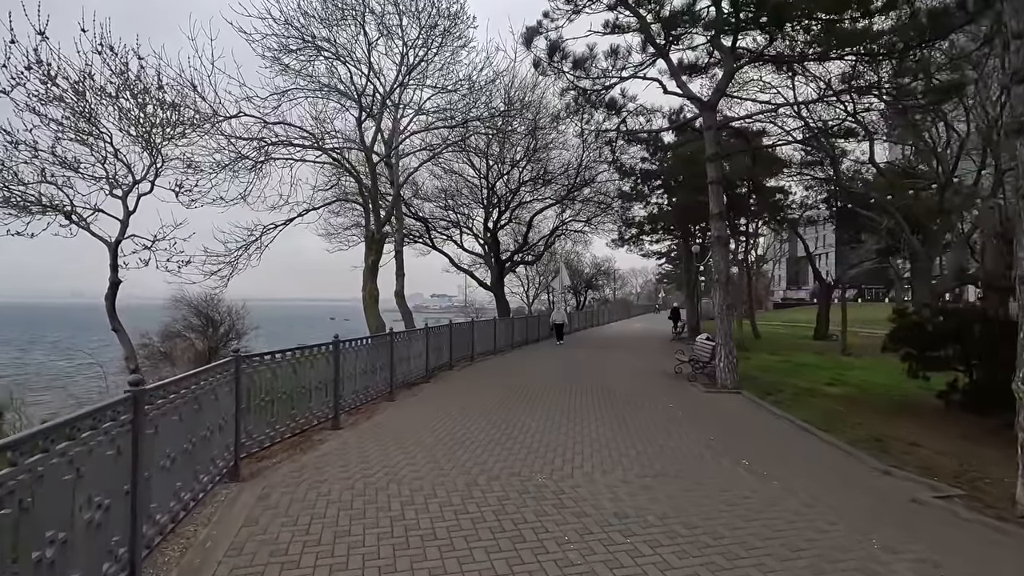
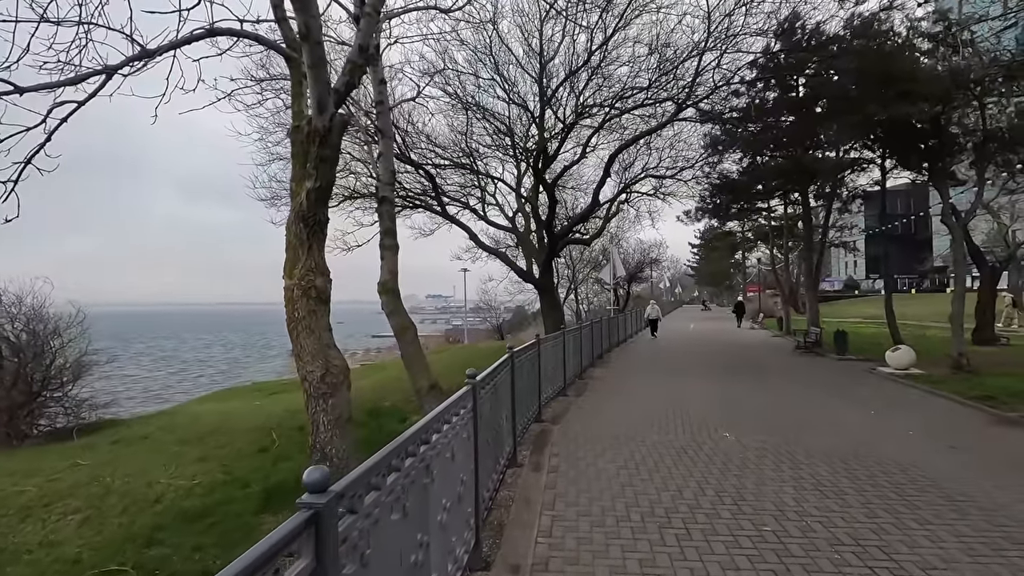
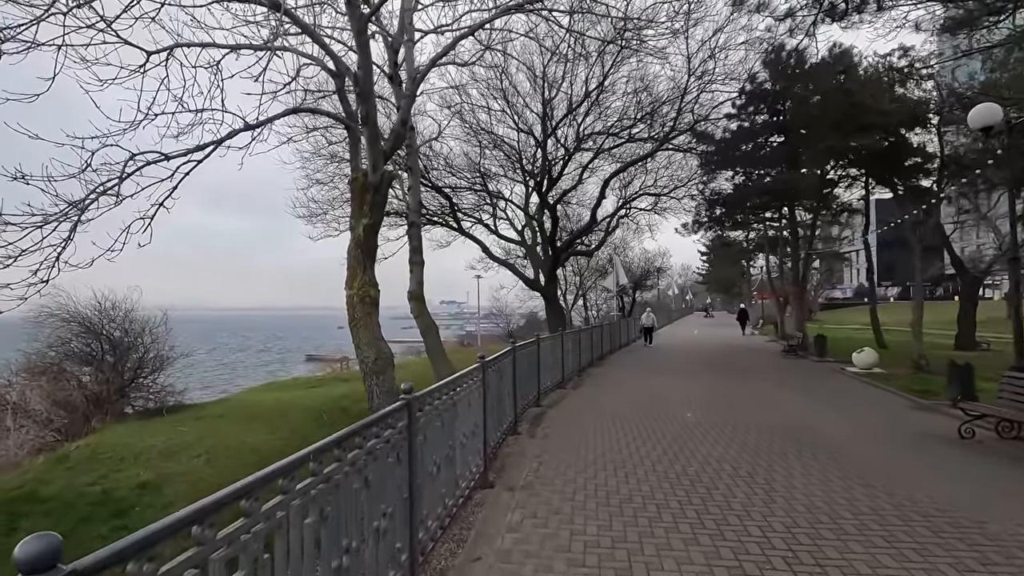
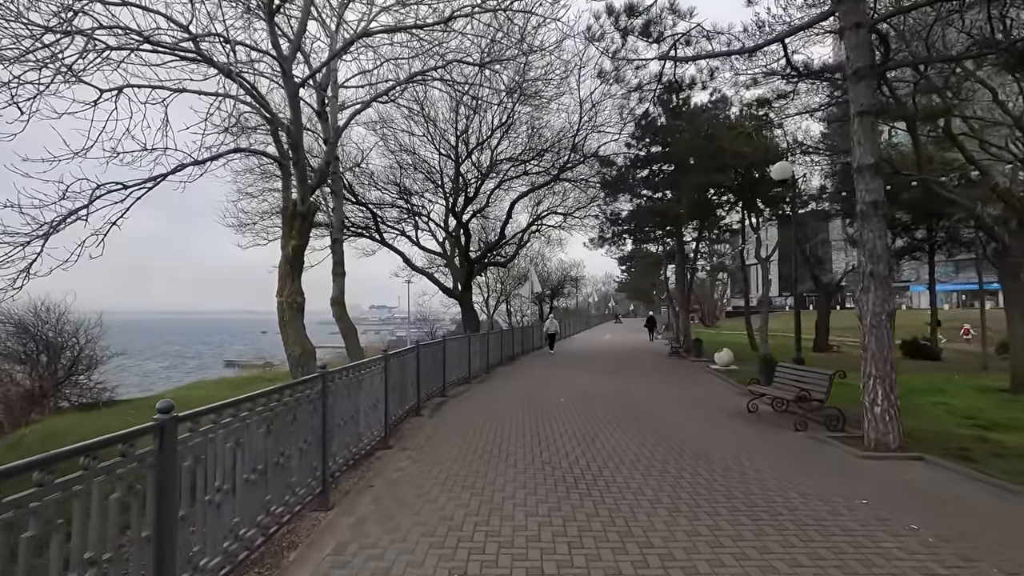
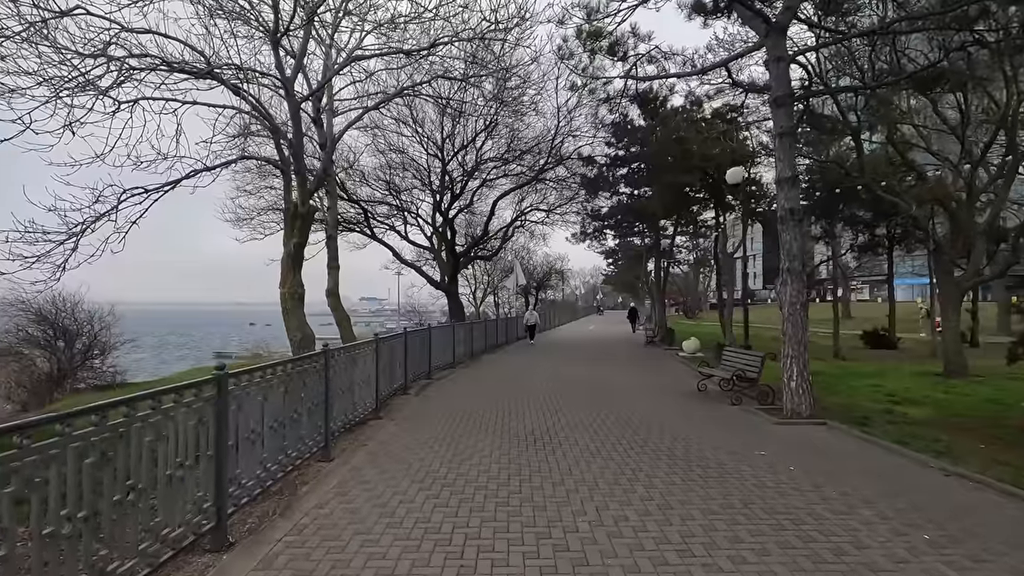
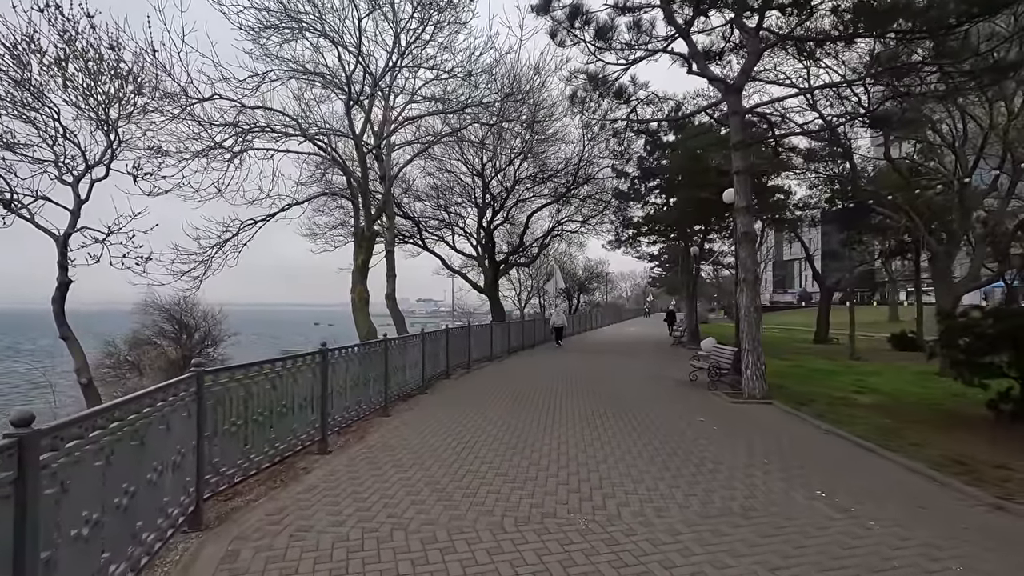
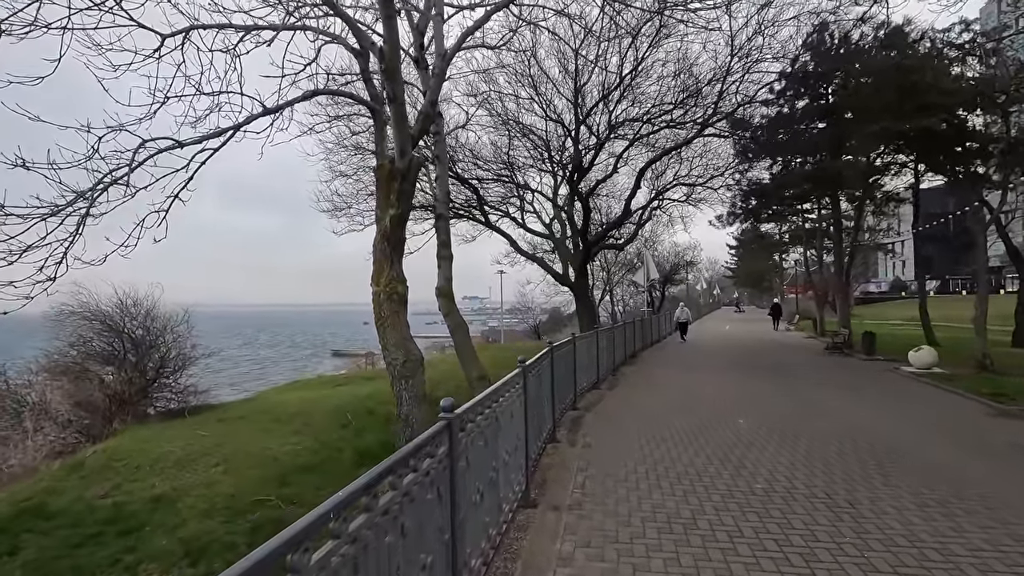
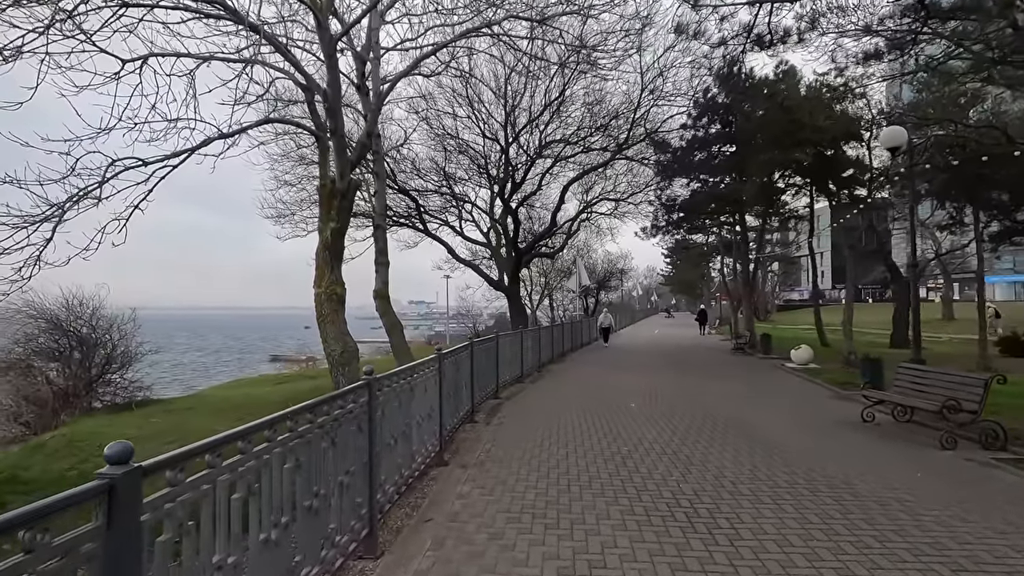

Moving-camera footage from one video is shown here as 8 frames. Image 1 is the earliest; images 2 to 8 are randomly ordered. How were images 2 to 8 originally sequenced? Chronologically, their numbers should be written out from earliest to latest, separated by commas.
6, 5, 4, 8, 3, 7, 2
